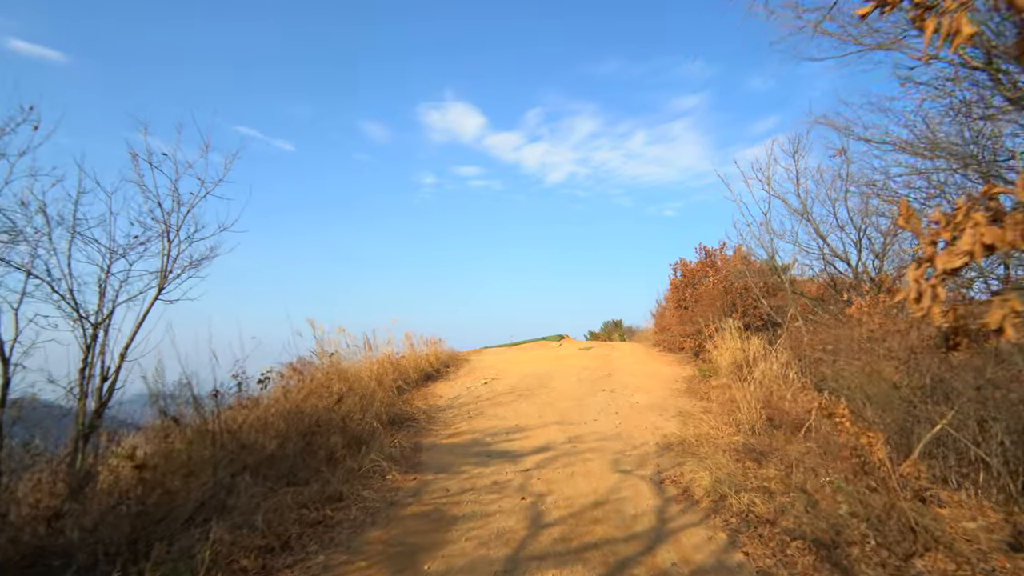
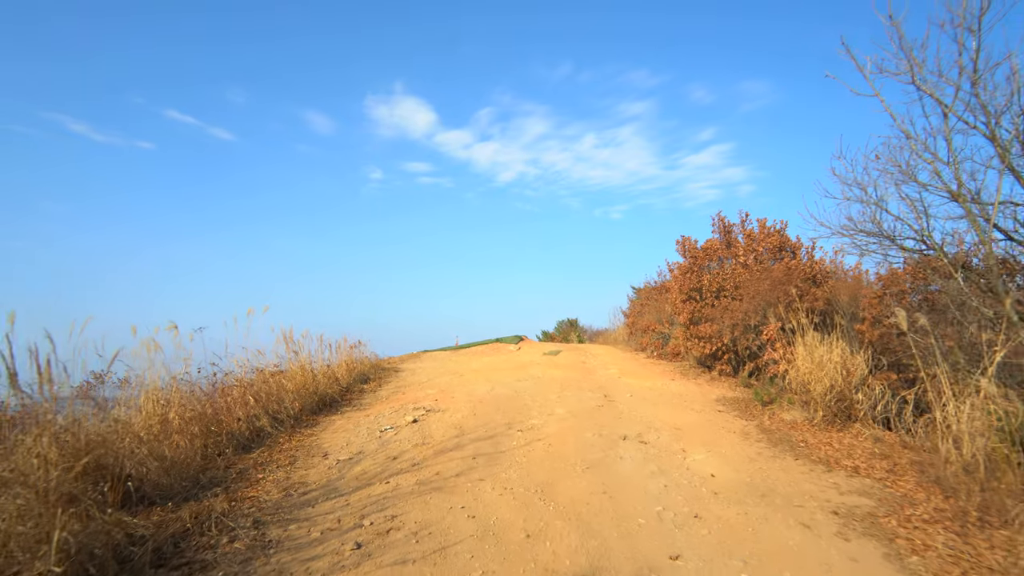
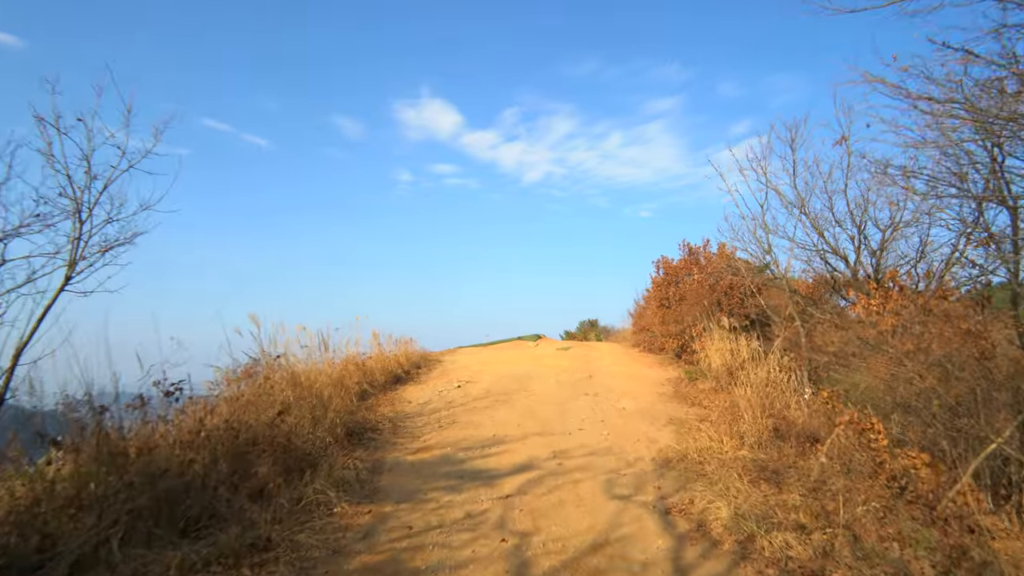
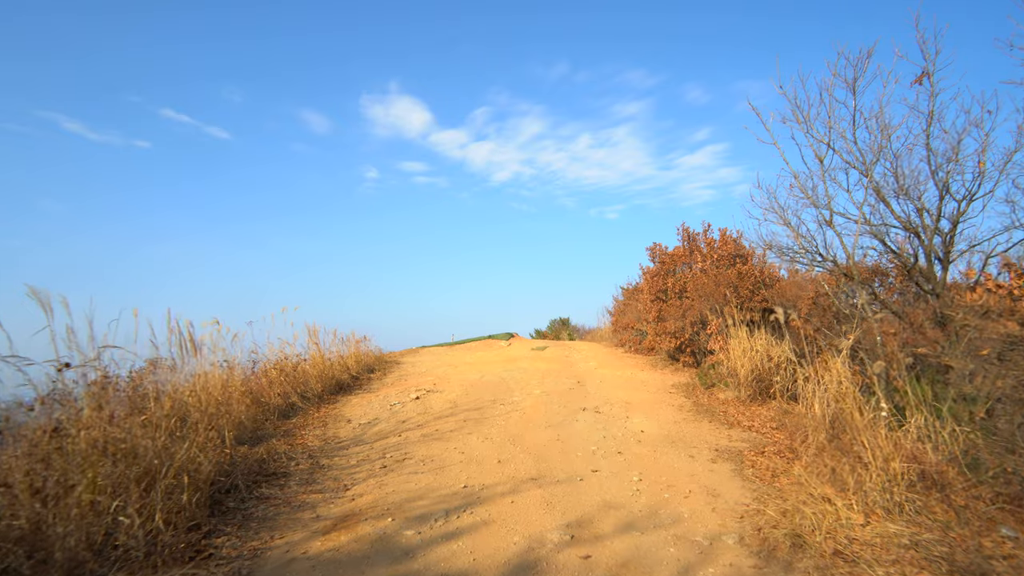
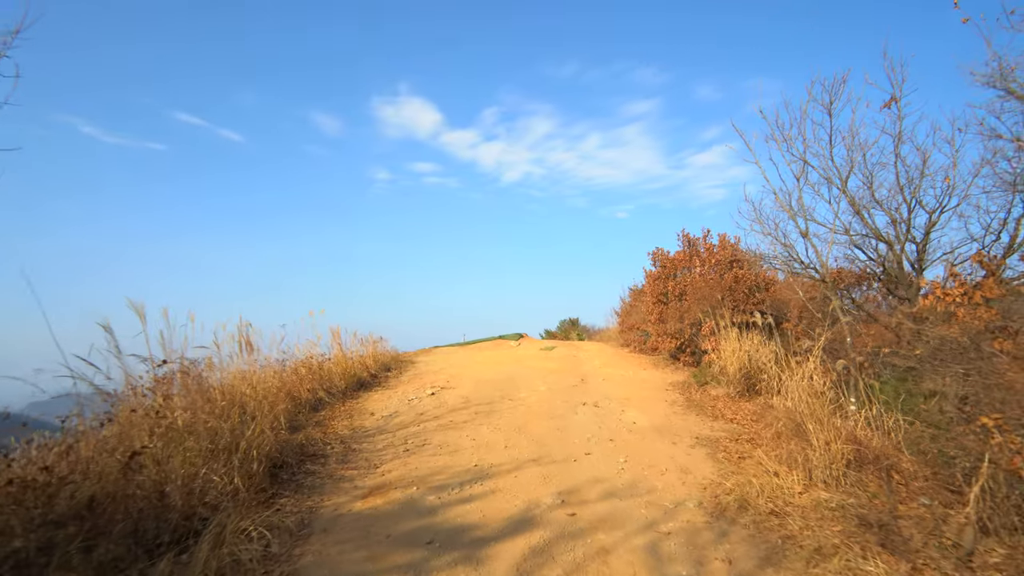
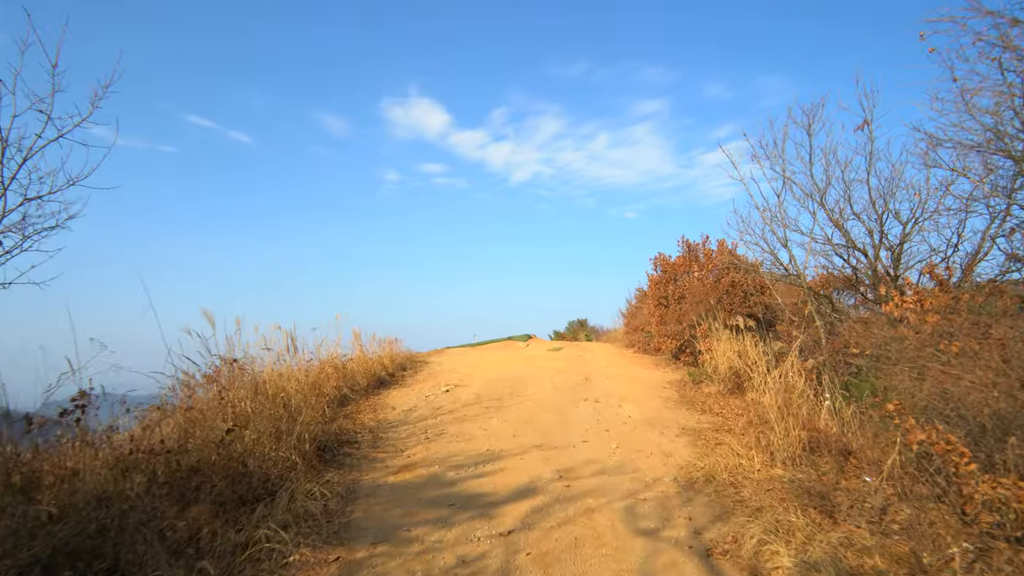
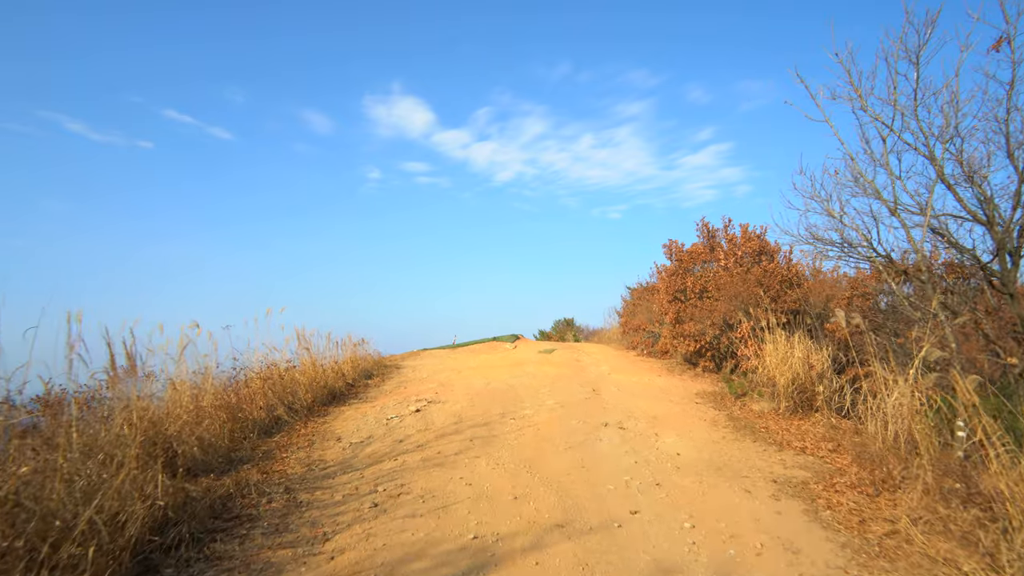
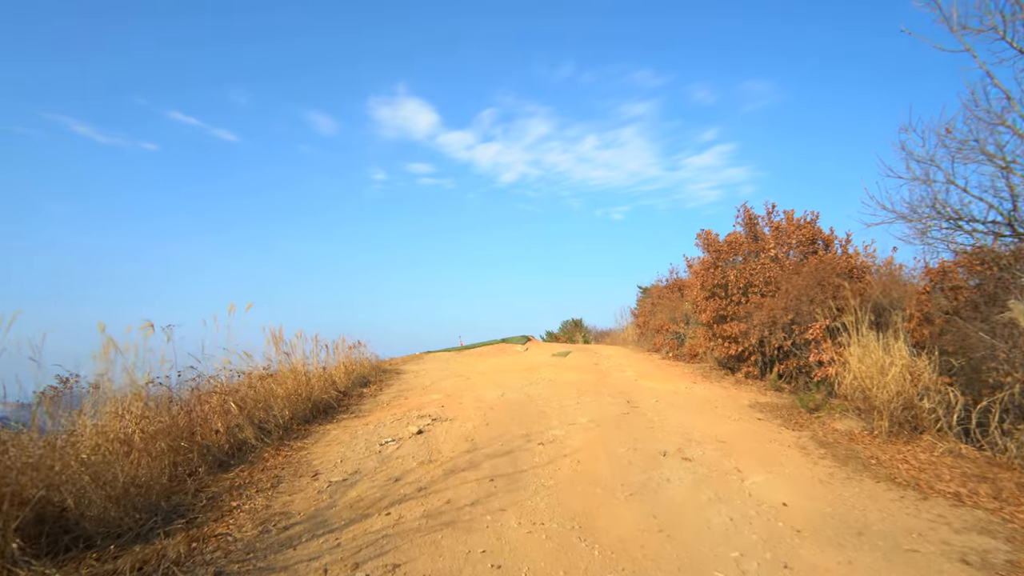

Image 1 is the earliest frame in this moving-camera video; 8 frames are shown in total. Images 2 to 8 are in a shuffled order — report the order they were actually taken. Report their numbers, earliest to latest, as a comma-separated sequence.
3, 6, 5, 4, 7, 2, 8
